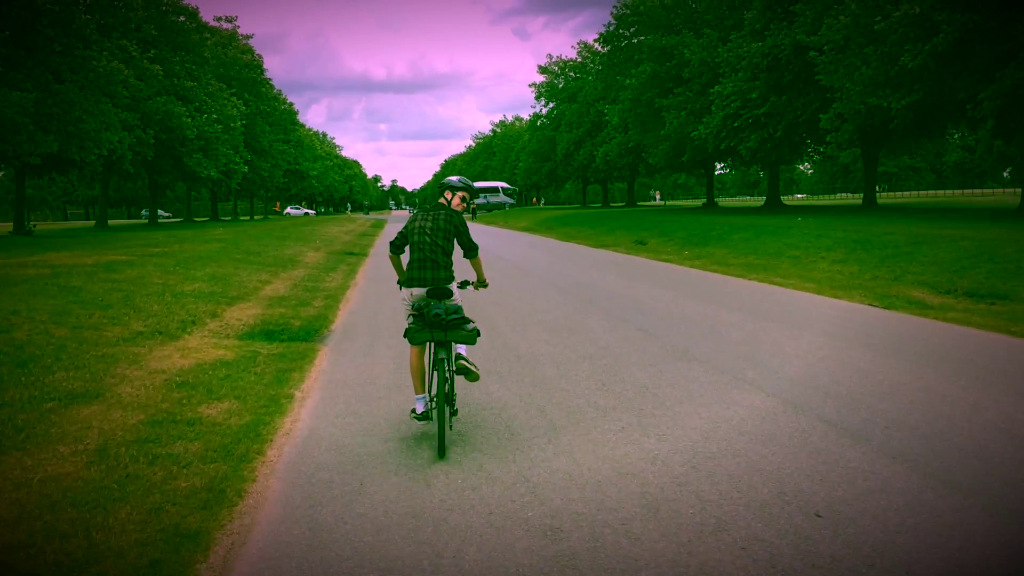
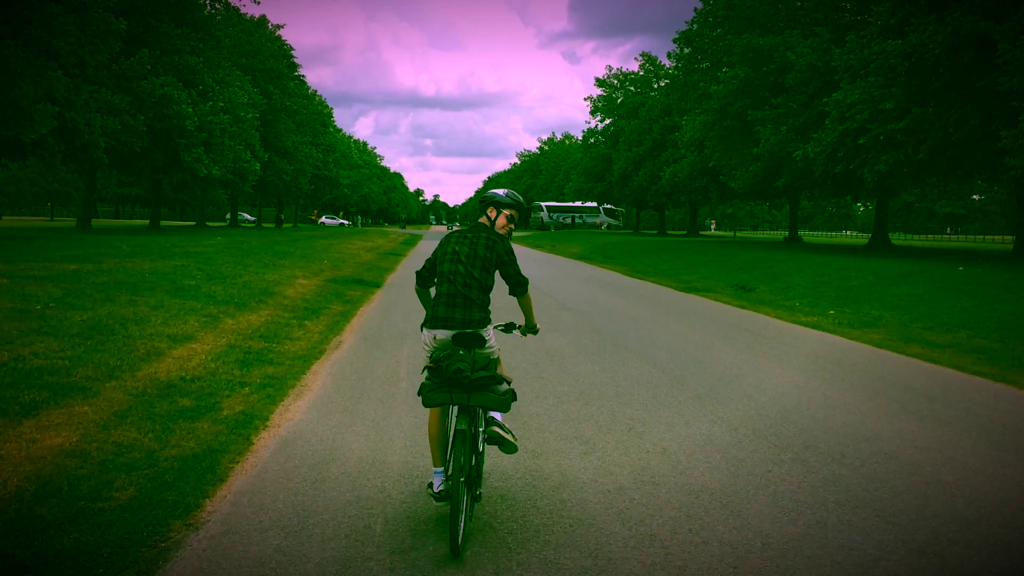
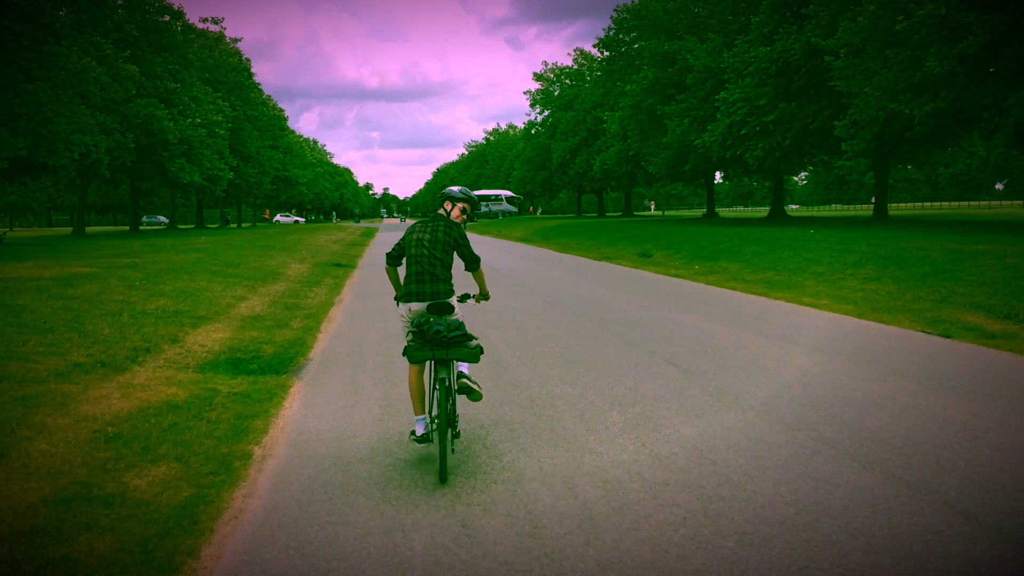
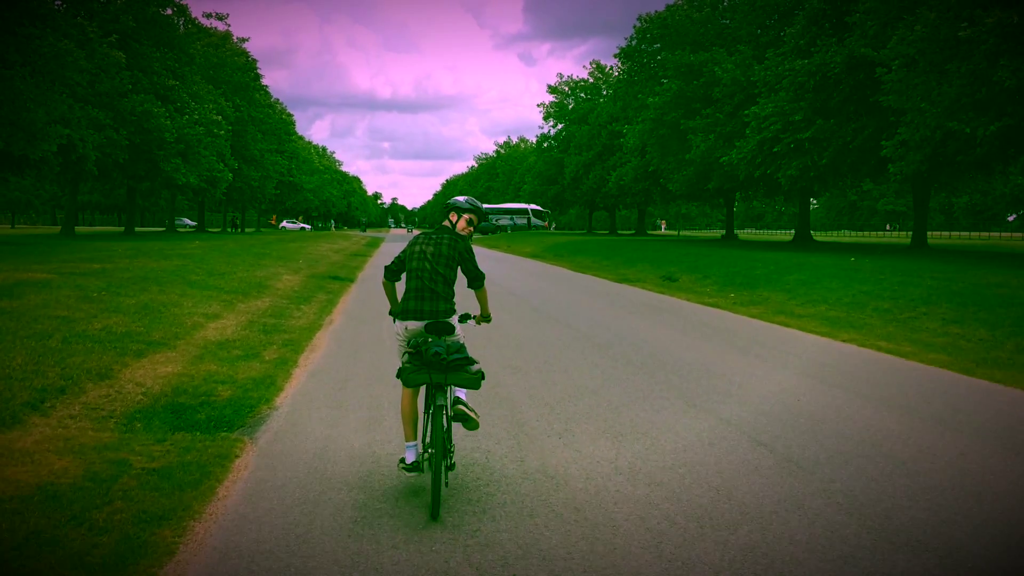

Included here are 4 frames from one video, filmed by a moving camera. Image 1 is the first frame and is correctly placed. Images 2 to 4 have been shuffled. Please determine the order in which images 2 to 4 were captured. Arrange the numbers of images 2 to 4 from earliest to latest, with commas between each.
3, 4, 2
